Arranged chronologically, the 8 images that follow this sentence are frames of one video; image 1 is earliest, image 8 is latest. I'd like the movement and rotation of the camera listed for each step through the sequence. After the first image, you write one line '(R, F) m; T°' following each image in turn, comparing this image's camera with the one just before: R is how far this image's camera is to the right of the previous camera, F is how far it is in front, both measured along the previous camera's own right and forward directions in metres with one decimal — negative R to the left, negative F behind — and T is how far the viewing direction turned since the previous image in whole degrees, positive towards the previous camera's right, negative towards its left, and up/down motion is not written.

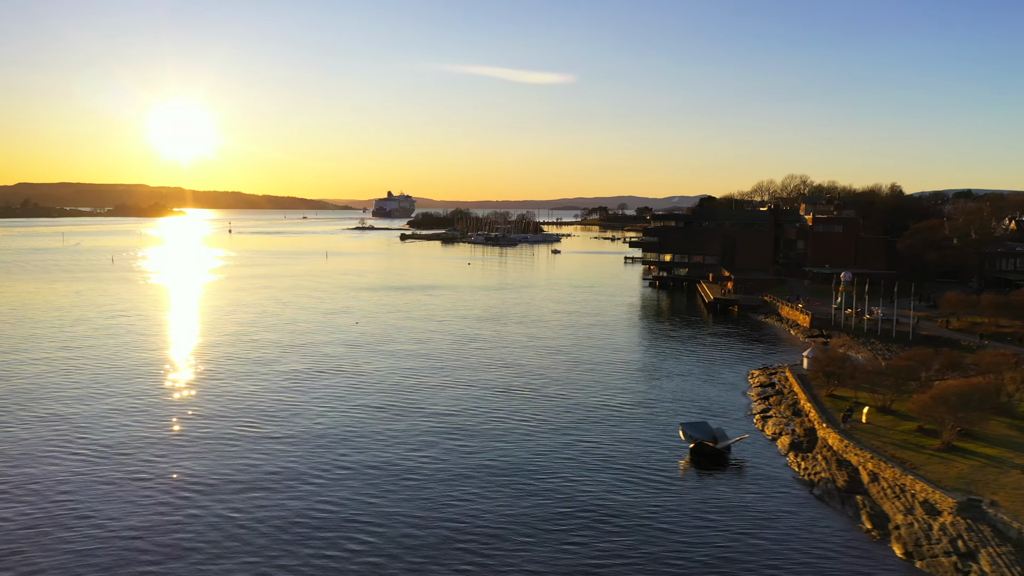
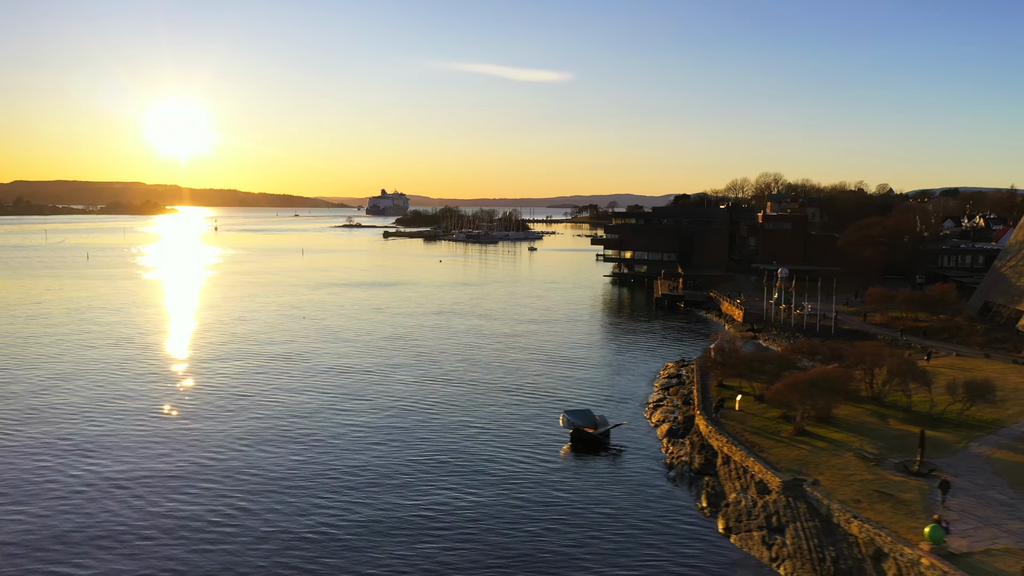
(+3.6, -1.4) m; 0°
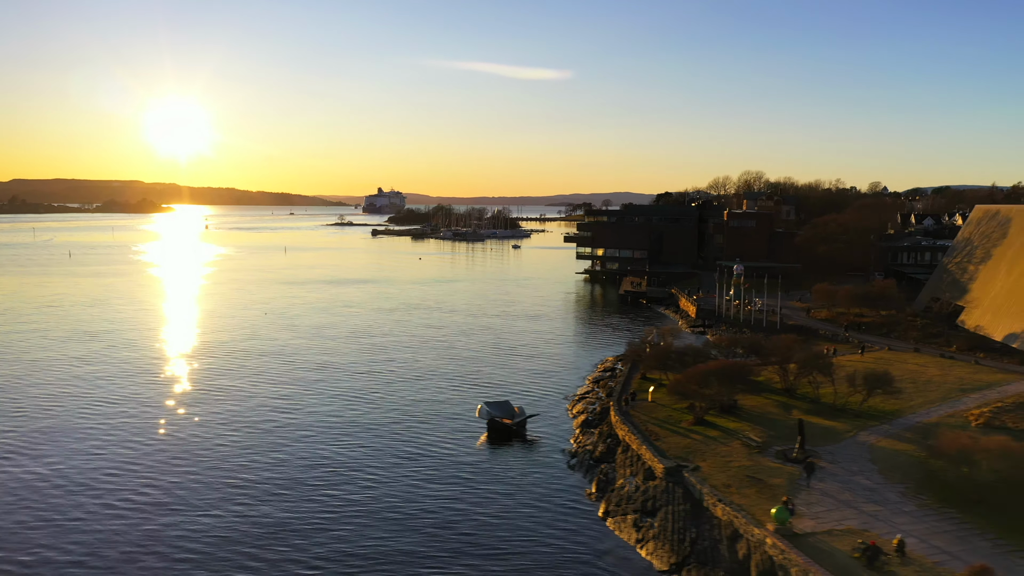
(+2.8, -0.9) m; 0°
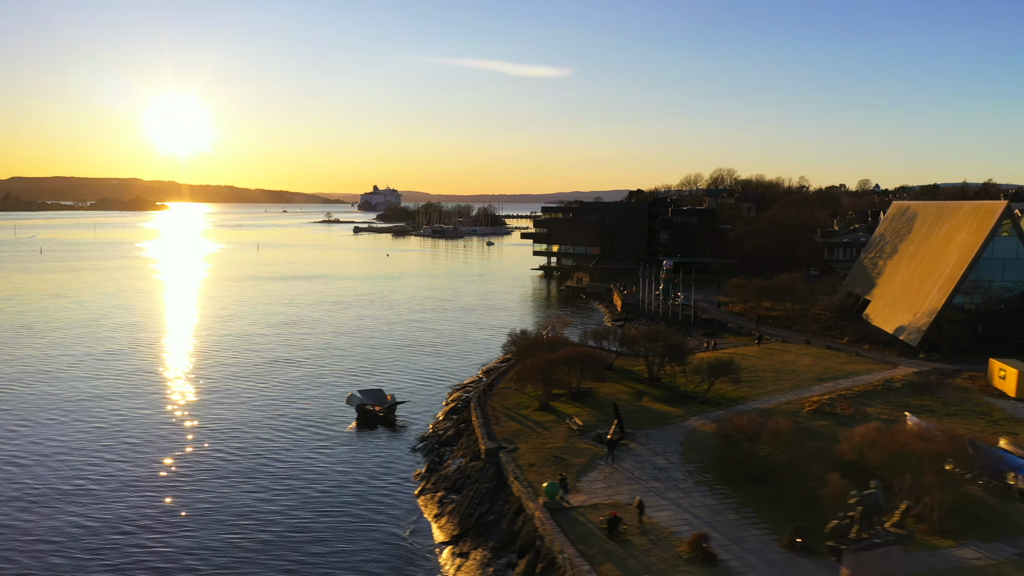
(+4.7, -1.3) m; -1°
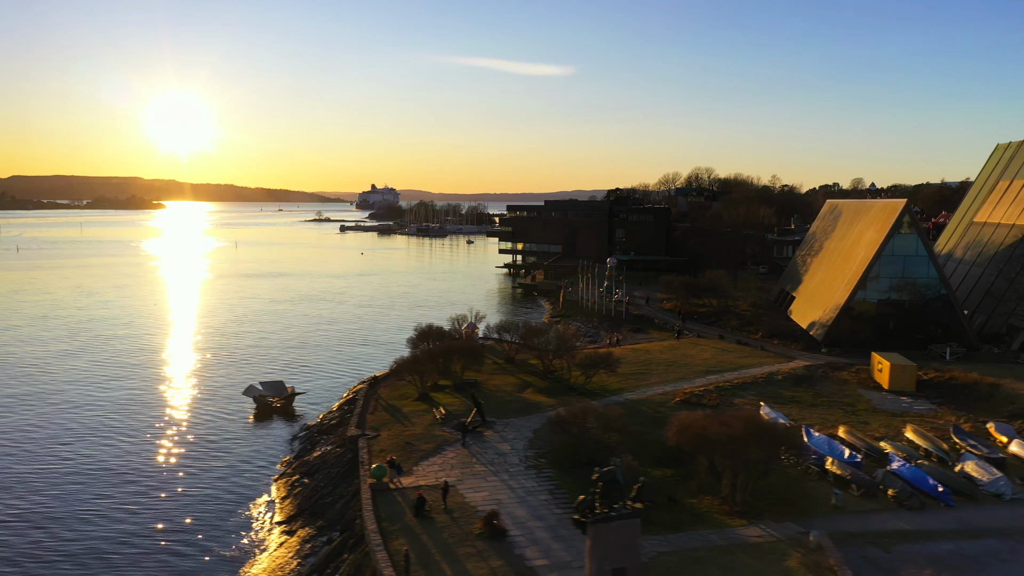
(+4.0, -1.1) m; -1°
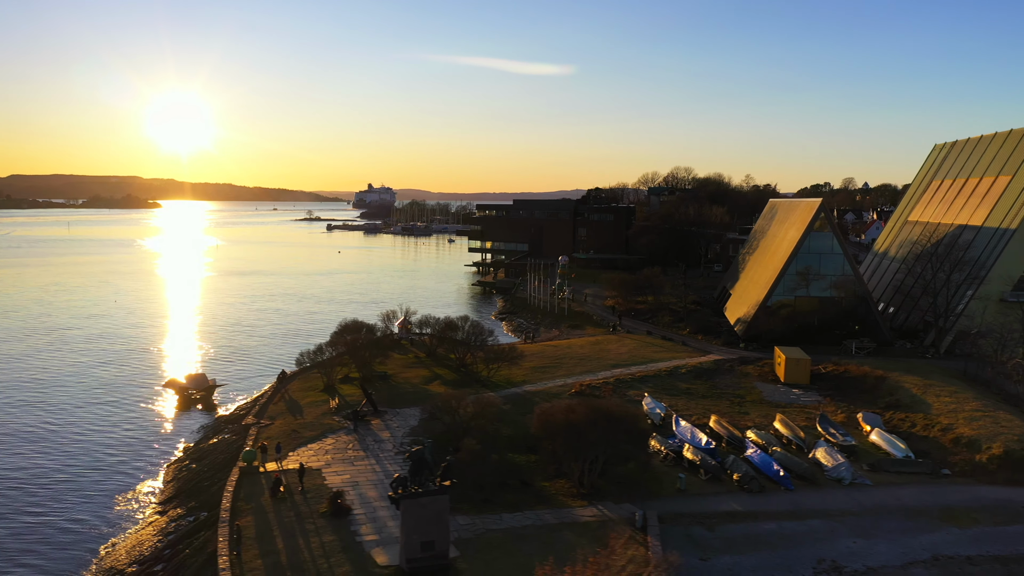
(+3.4, -1.2) m; 0°
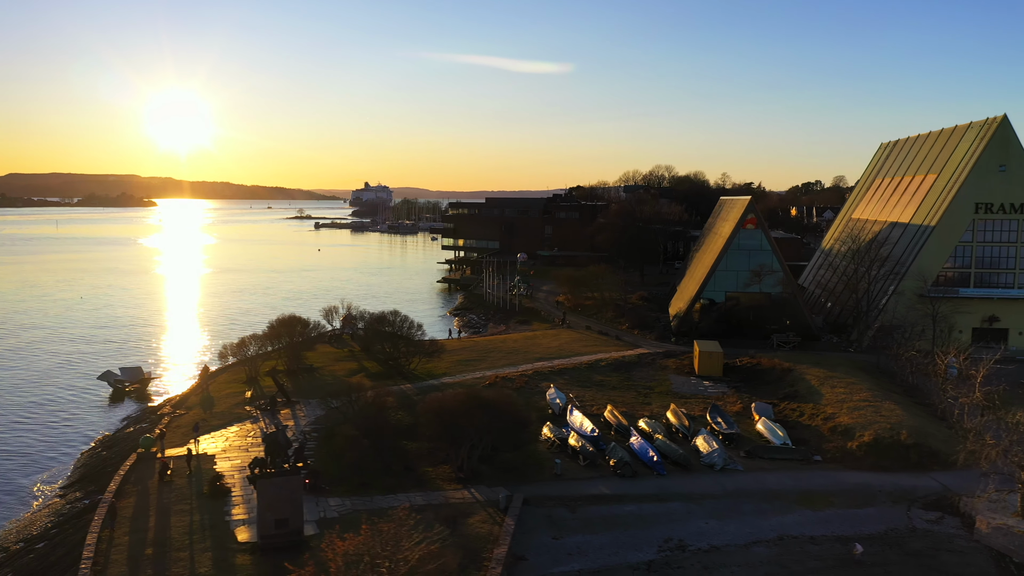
(+2.9, -1.1) m; 0°
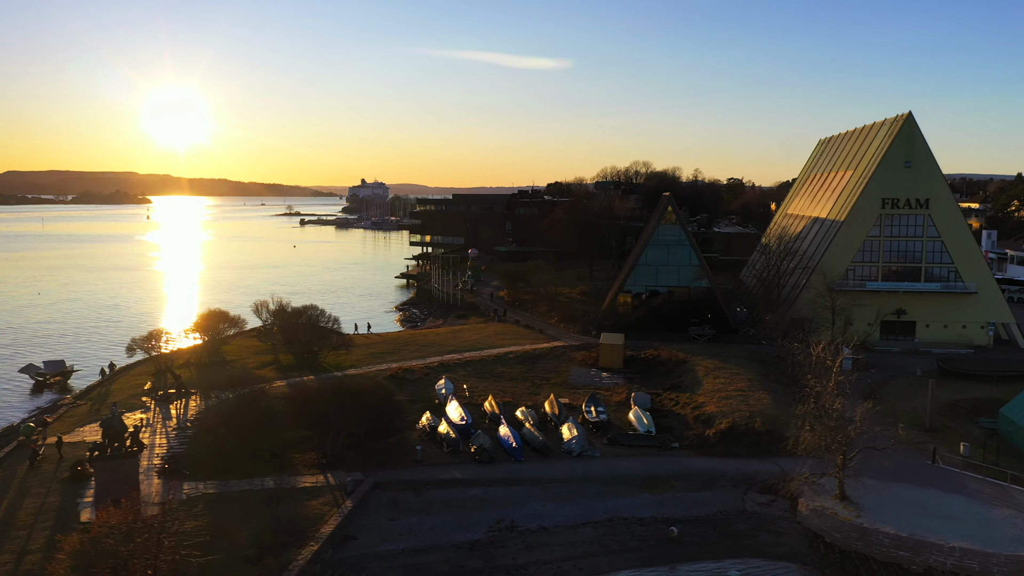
(+3.7, -1.0) m; 0°
